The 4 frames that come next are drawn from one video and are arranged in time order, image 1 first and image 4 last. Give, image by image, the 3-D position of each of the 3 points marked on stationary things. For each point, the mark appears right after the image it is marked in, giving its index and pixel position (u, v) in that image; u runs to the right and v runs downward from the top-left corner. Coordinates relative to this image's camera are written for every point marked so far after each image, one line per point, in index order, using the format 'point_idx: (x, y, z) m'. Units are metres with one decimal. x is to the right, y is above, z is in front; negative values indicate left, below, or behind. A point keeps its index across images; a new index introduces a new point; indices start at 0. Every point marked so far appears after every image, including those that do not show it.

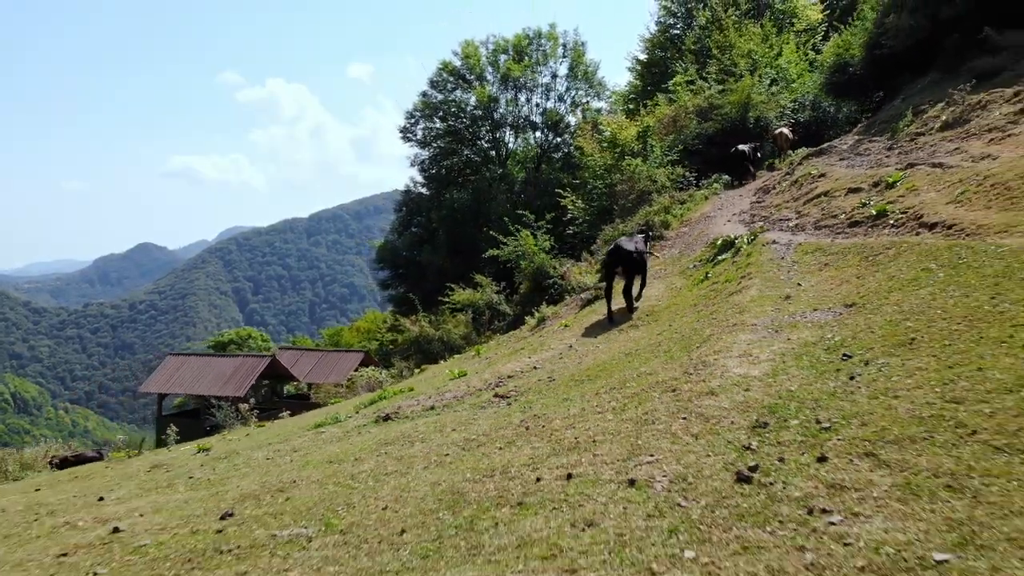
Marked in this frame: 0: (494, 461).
0: (+0.1, -0.7, +4.4) m
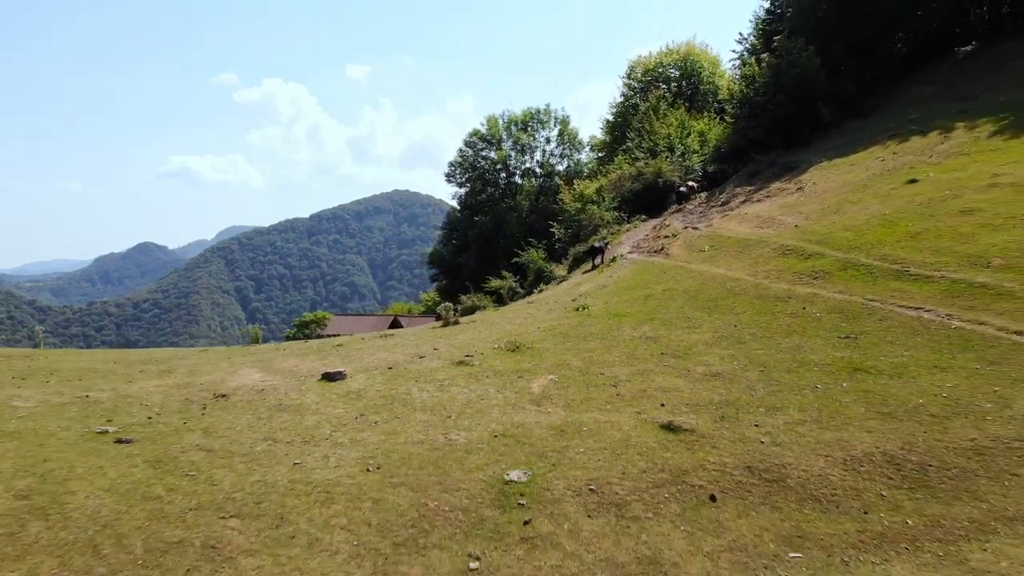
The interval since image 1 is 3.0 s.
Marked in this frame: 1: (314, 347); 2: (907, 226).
0: (+0.5, -0.4, +19.6) m
1: (-2.8, -0.9, +15.5) m
2: (+7.1, +1.1, +19.2) m
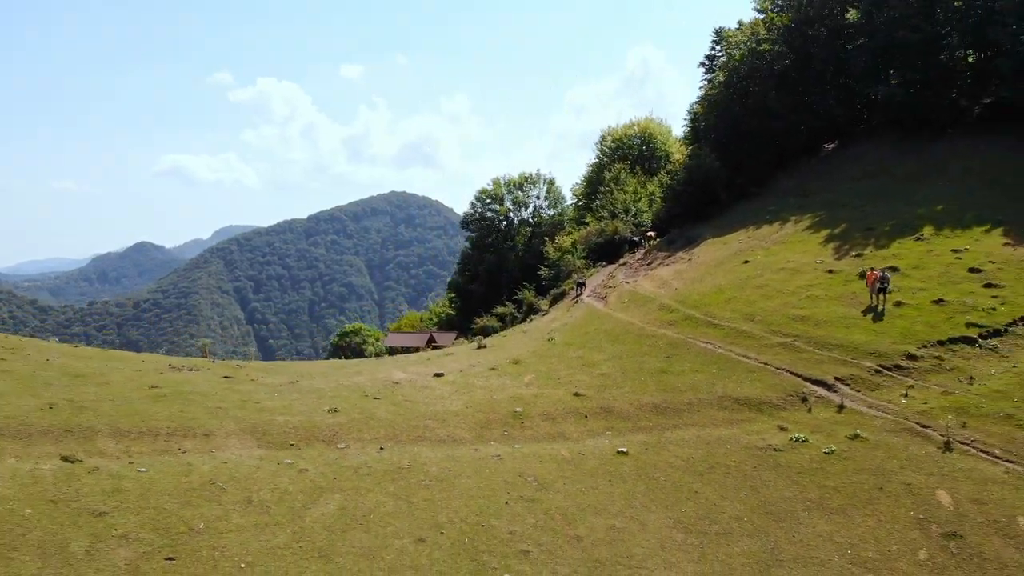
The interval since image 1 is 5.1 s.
0: (+0.6, -1.7, +35.7) m
1: (-2.7, -2.2, +31.6) m
2: (+7.2, -0.2, +35.3) m
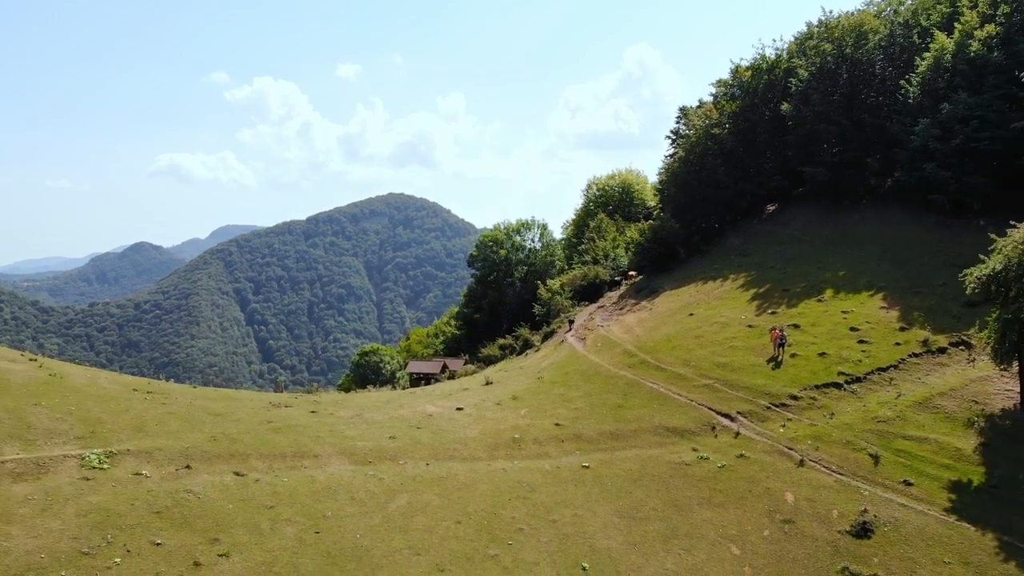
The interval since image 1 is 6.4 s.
0: (+0.5, -4.0, +47.5) m
1: (-2.7, -4.5, +43.3) m
2: (+7.2, -2.5, +47.1) m
